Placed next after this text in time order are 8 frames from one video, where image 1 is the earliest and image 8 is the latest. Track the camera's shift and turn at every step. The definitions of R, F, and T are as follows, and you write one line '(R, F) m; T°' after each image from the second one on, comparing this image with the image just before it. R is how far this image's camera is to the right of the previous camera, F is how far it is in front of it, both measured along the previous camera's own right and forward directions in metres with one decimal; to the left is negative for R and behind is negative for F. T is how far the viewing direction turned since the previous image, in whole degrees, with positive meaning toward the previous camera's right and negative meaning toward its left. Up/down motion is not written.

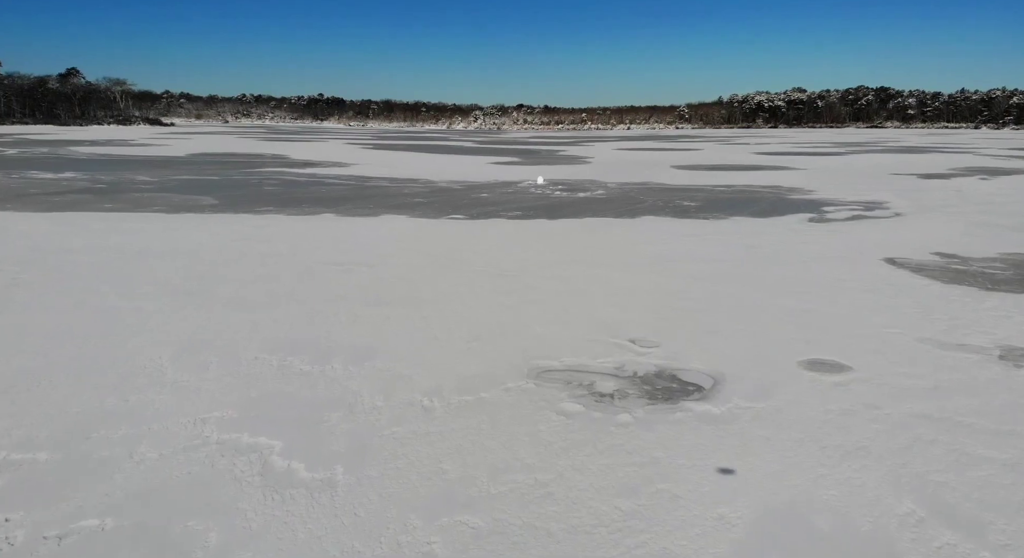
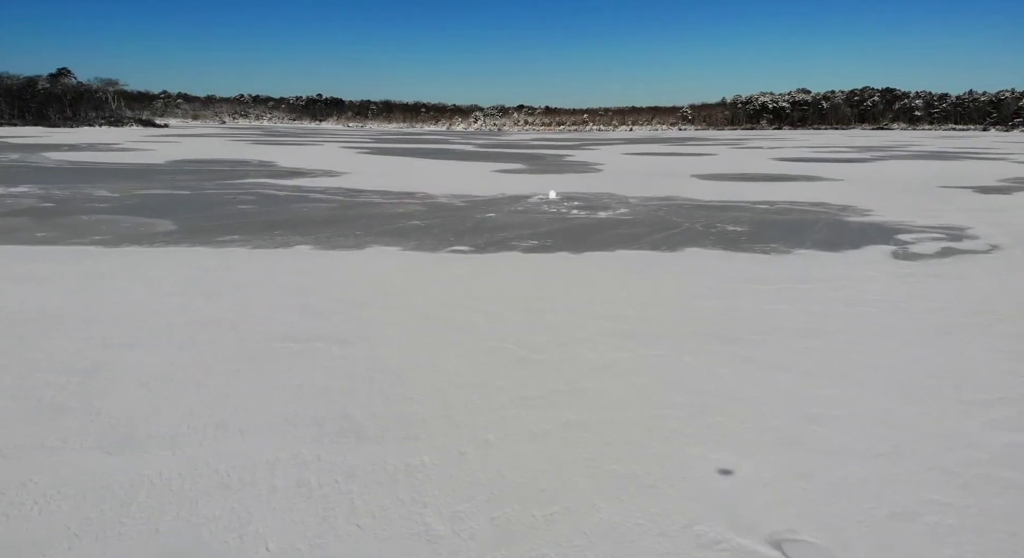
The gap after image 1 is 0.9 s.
(-0.1, +1.2) m; 0°
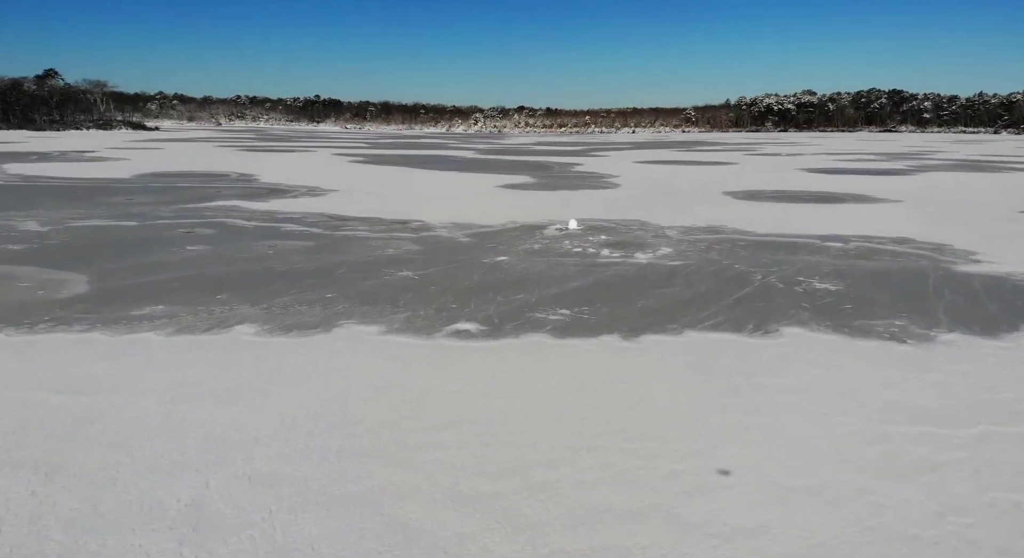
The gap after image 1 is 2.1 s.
(-0.2, +1.6) m; 0°
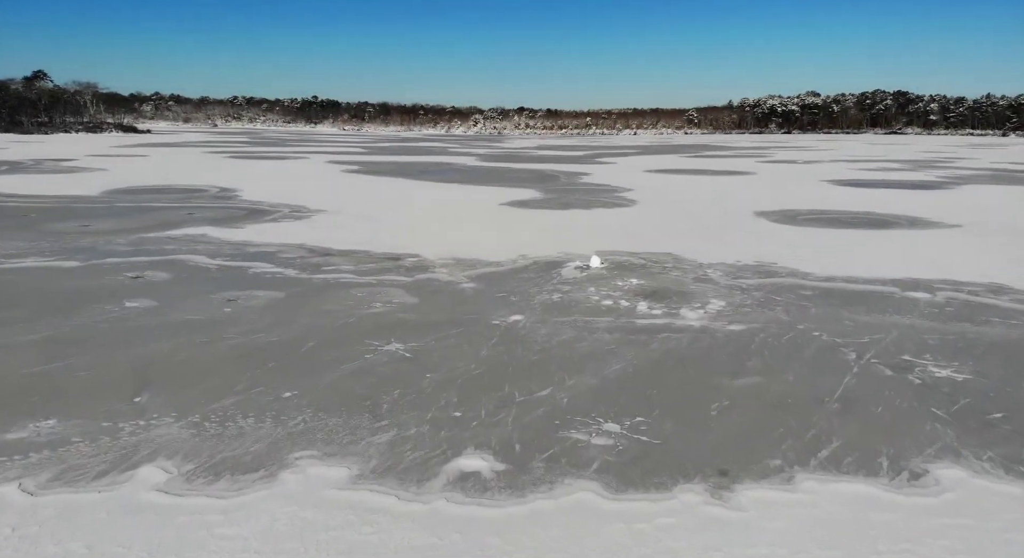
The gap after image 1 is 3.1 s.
(-0.1, +1.3) m; 0°
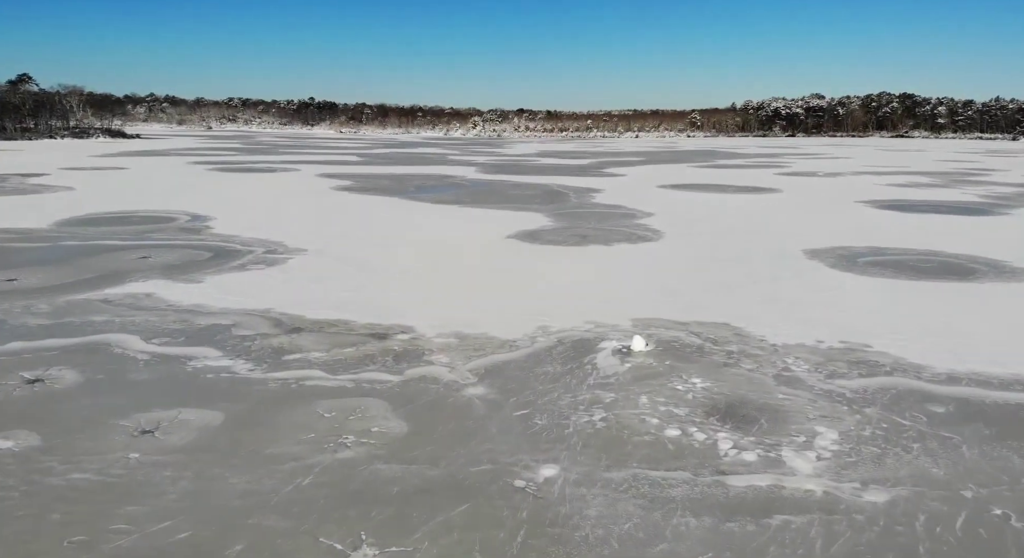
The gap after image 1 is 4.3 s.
(-0.2, +1.6) m; 0°
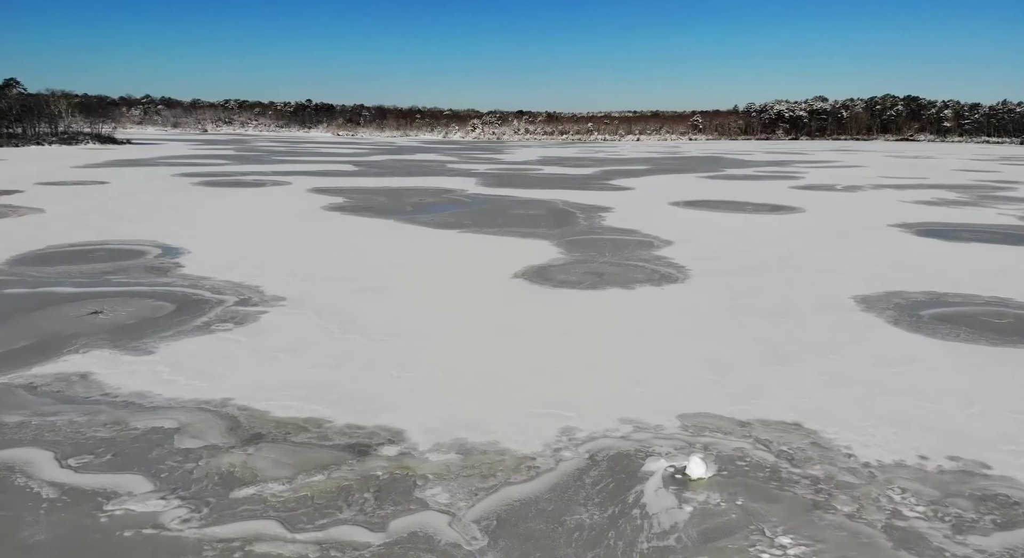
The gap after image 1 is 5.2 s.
(-0.1, +1.2) m; 0°
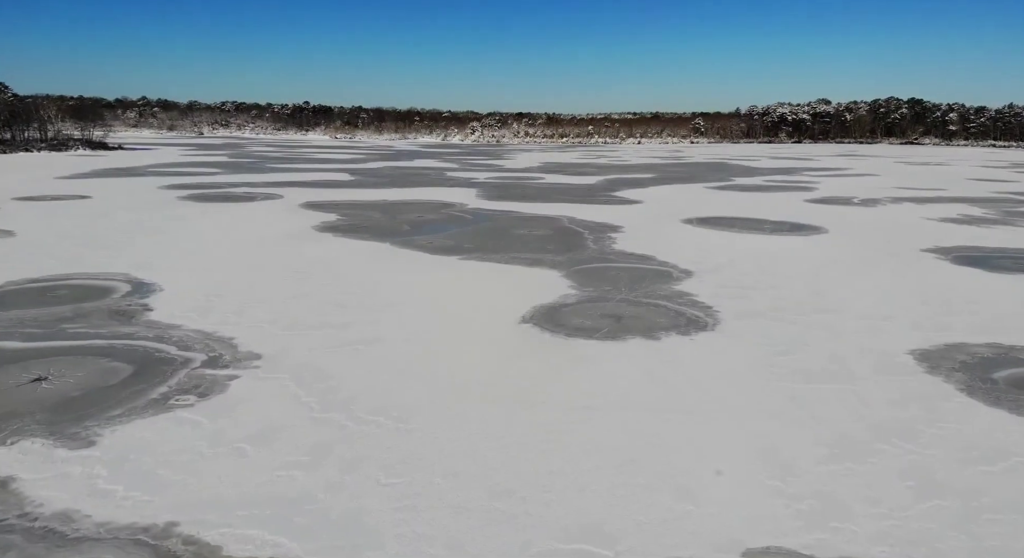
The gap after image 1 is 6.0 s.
(-0.1, +1.1) m; 0°
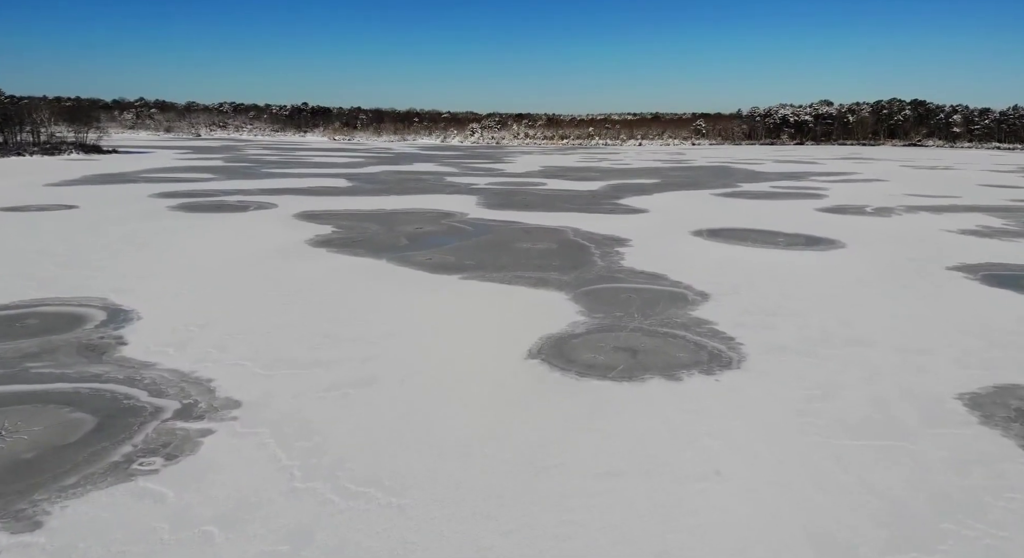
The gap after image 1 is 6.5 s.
(-0.1, +0.7) m; 0°
